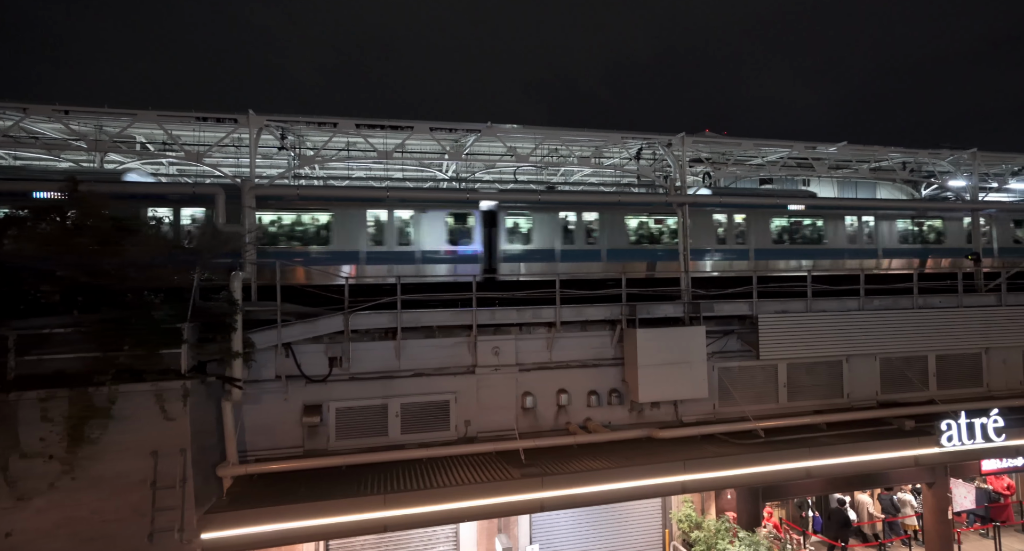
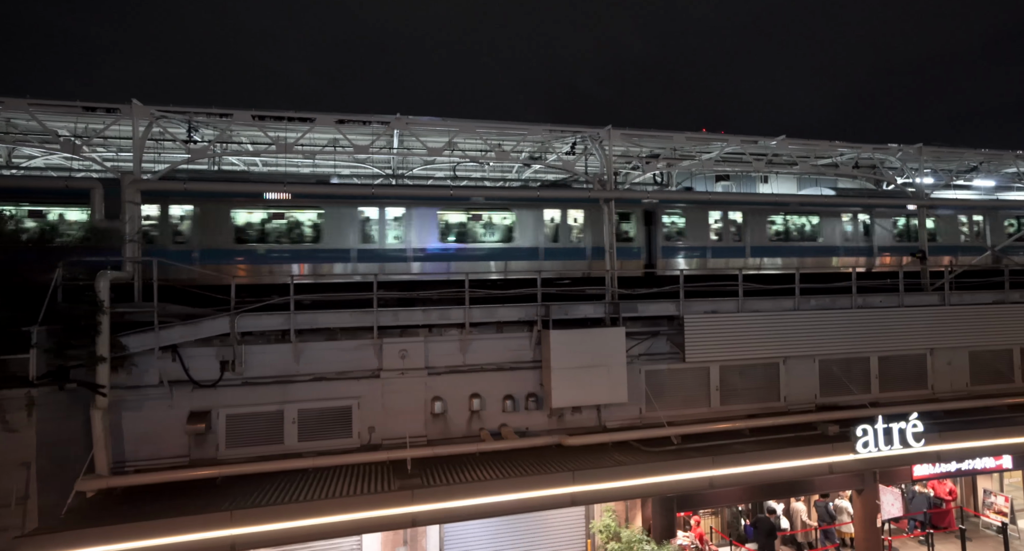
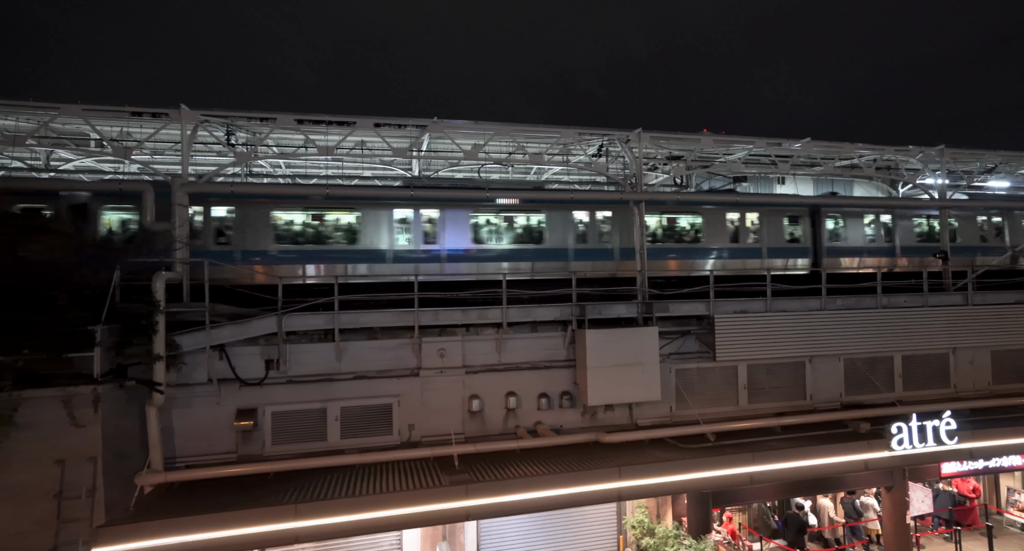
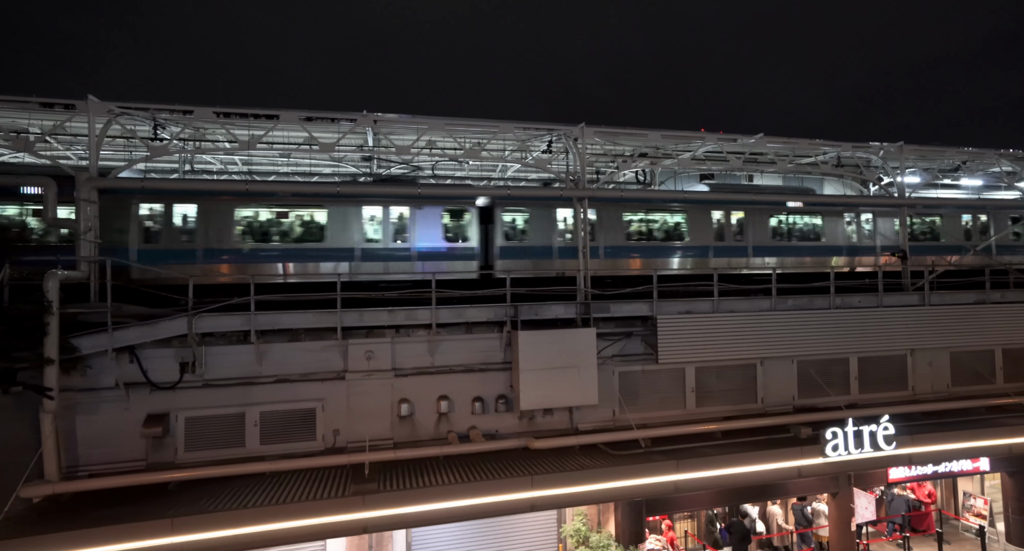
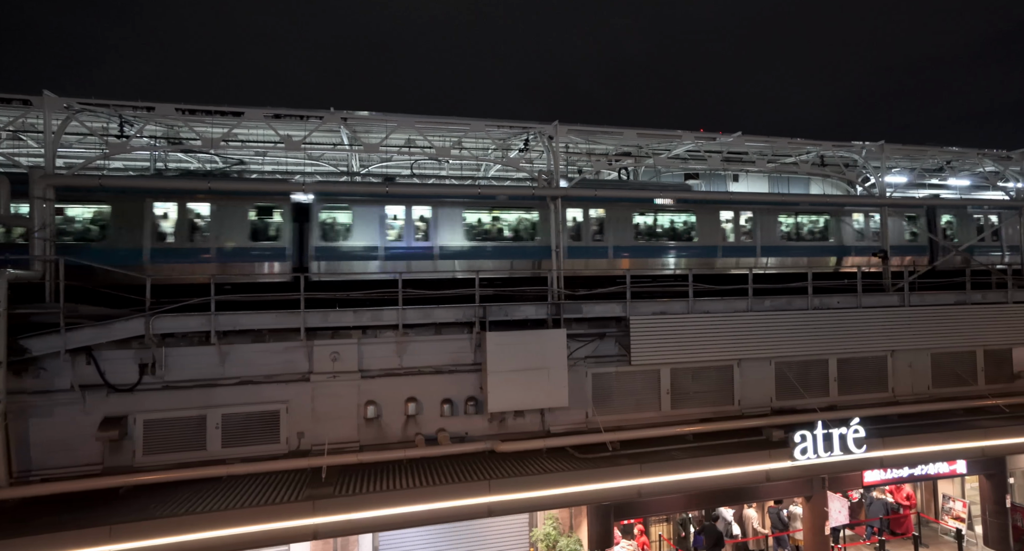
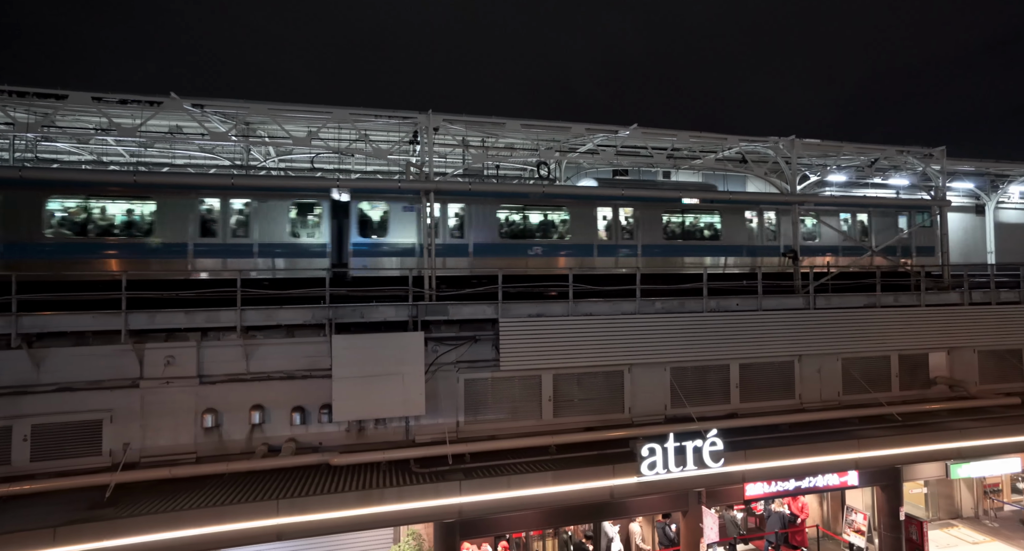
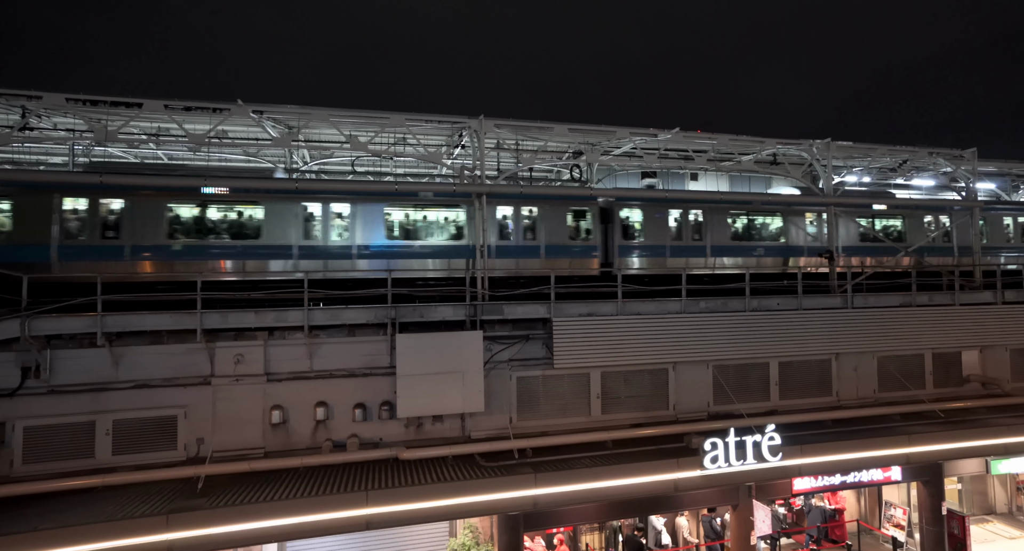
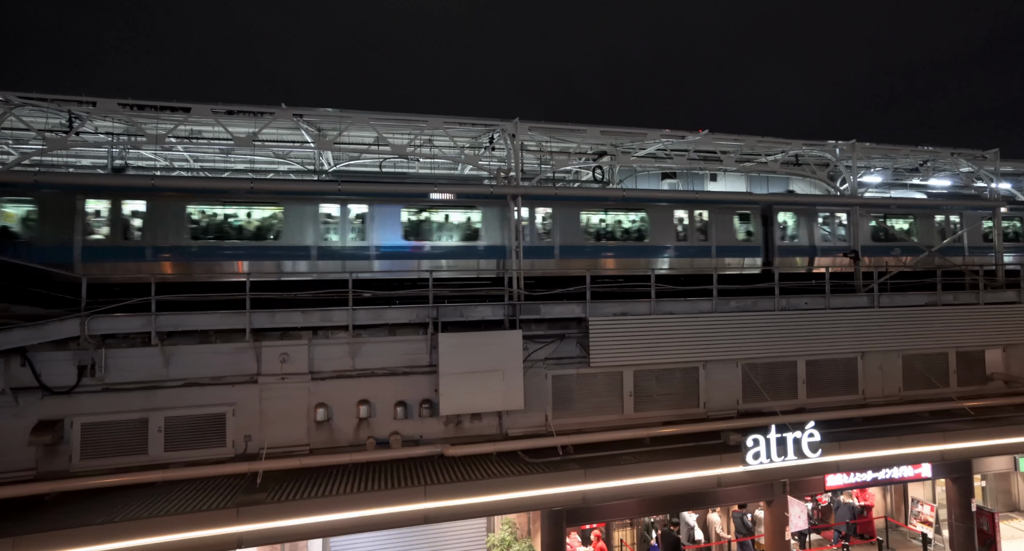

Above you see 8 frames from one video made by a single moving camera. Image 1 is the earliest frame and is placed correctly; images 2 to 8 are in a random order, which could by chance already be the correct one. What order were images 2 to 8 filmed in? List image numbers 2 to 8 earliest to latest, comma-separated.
3, 2, 4, 5, 8, 7, 6
